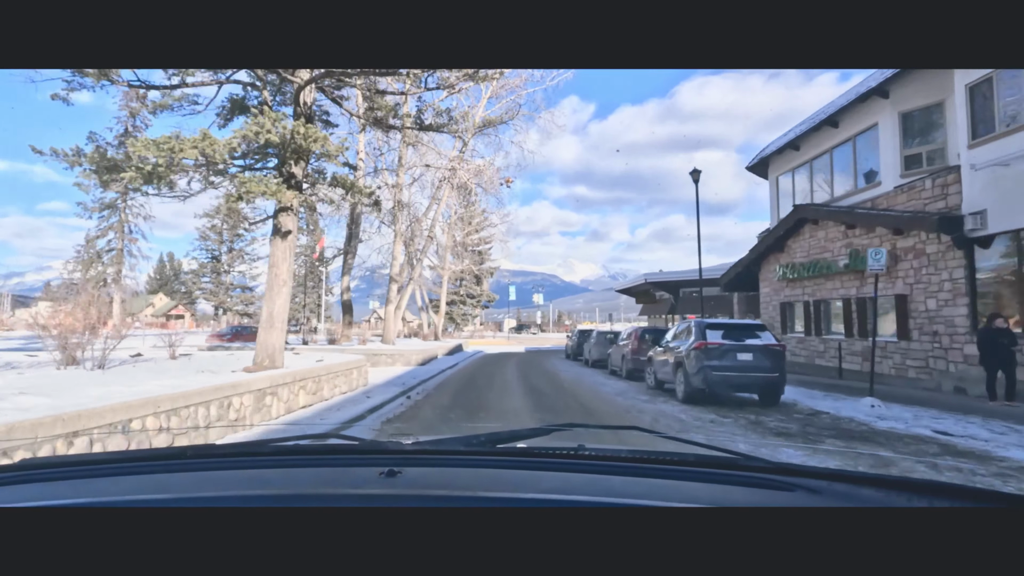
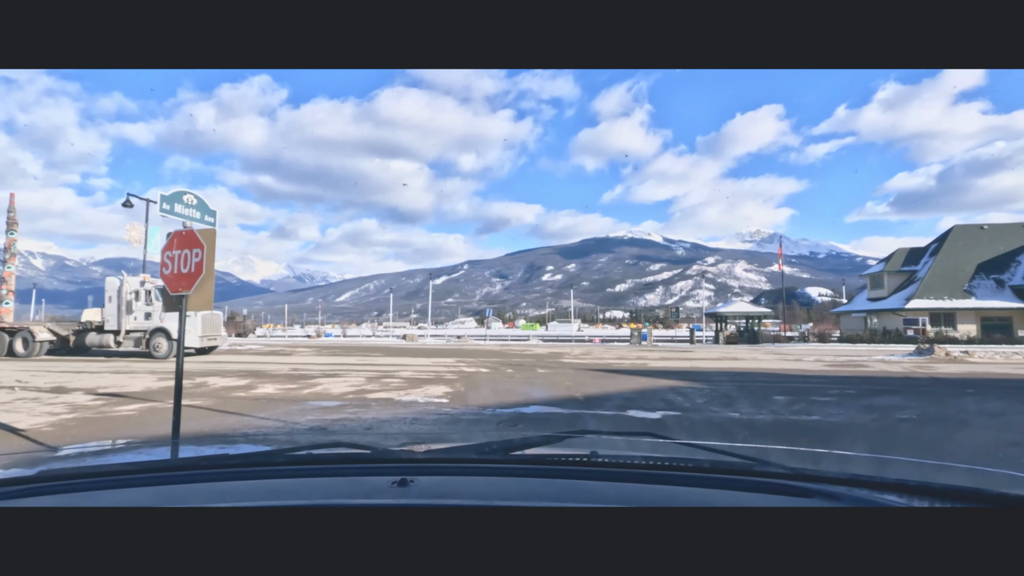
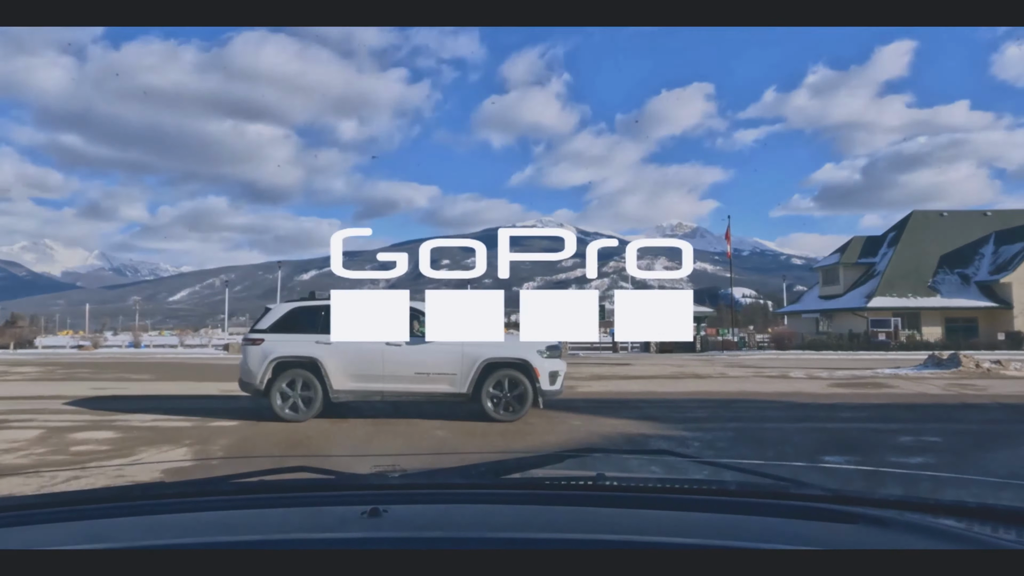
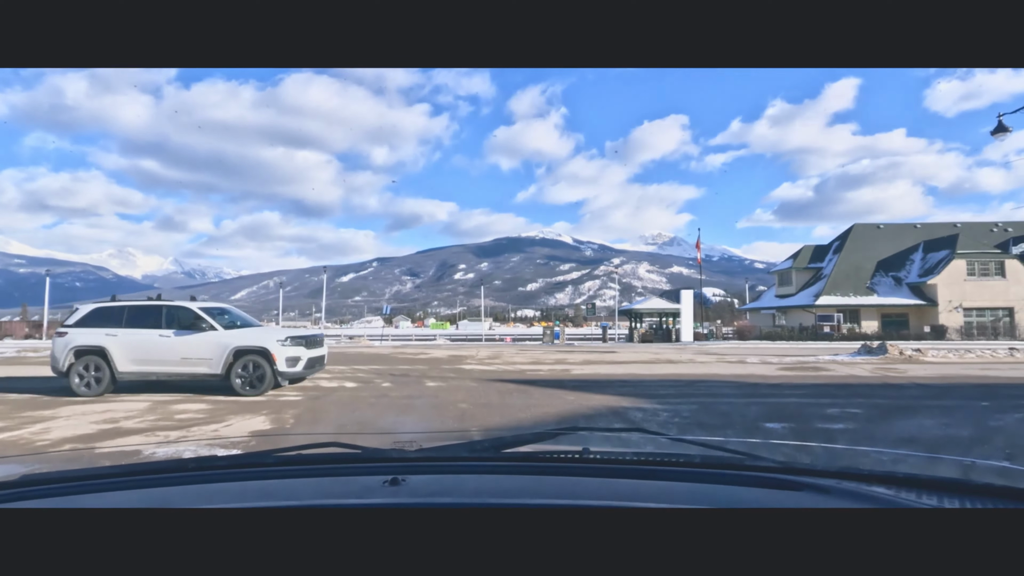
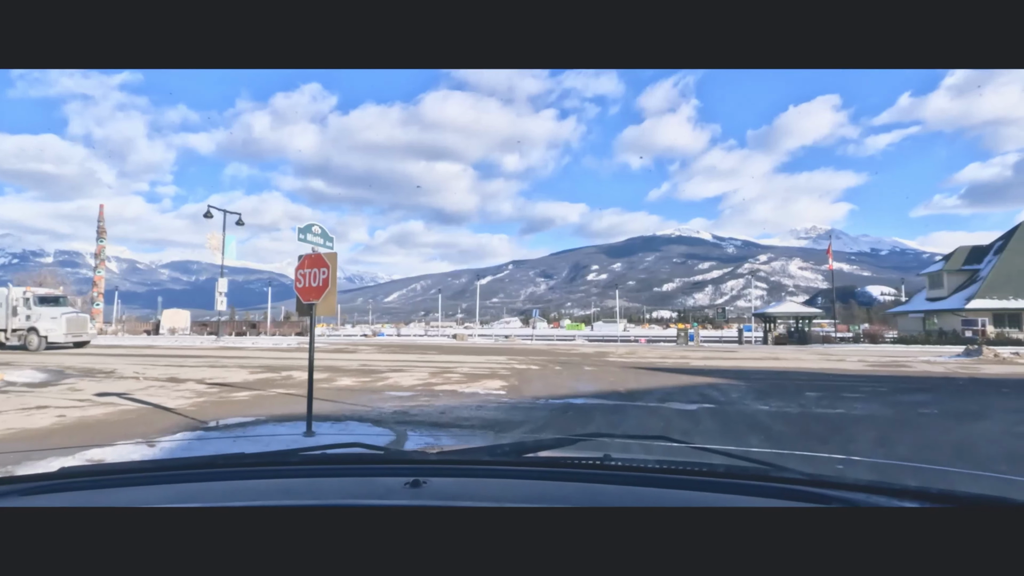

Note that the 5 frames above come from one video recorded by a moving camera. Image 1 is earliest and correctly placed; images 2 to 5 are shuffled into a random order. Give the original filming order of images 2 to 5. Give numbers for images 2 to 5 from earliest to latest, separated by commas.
5, 2, 4, 3
